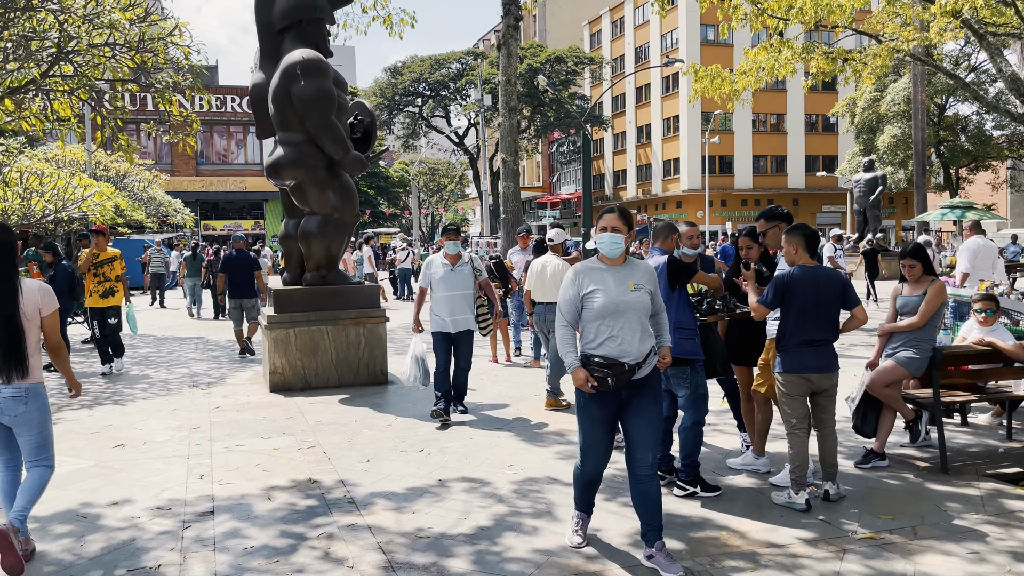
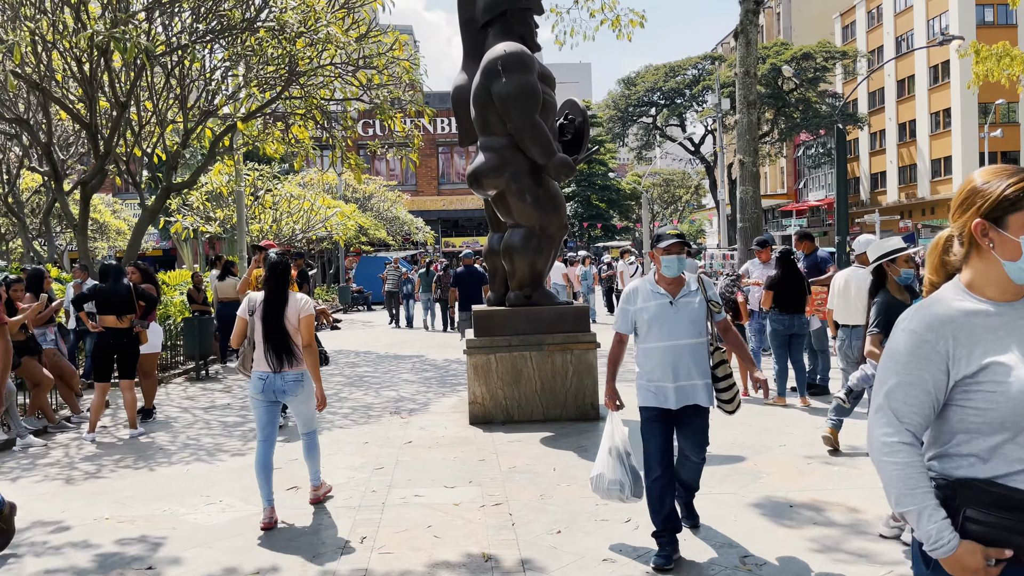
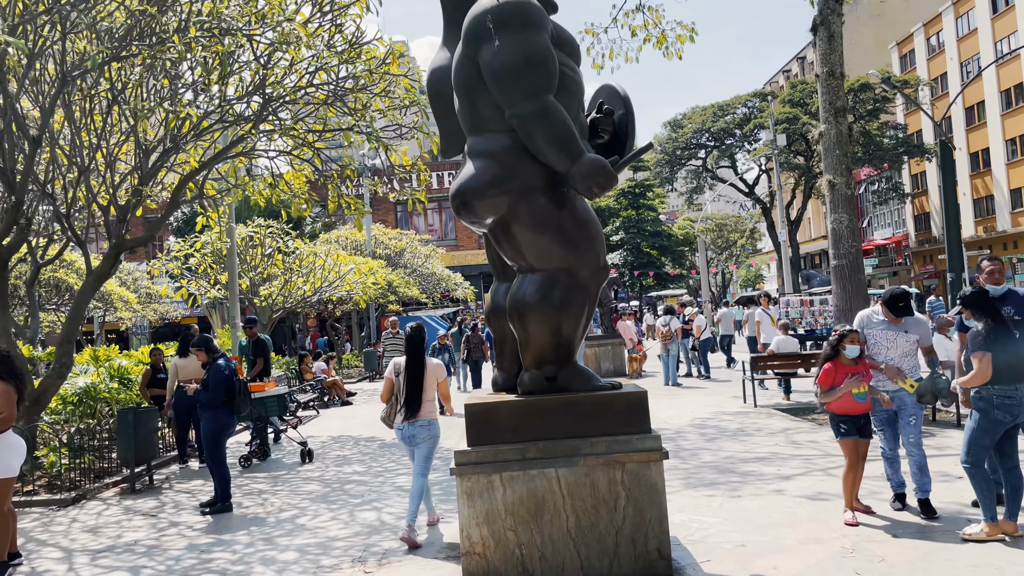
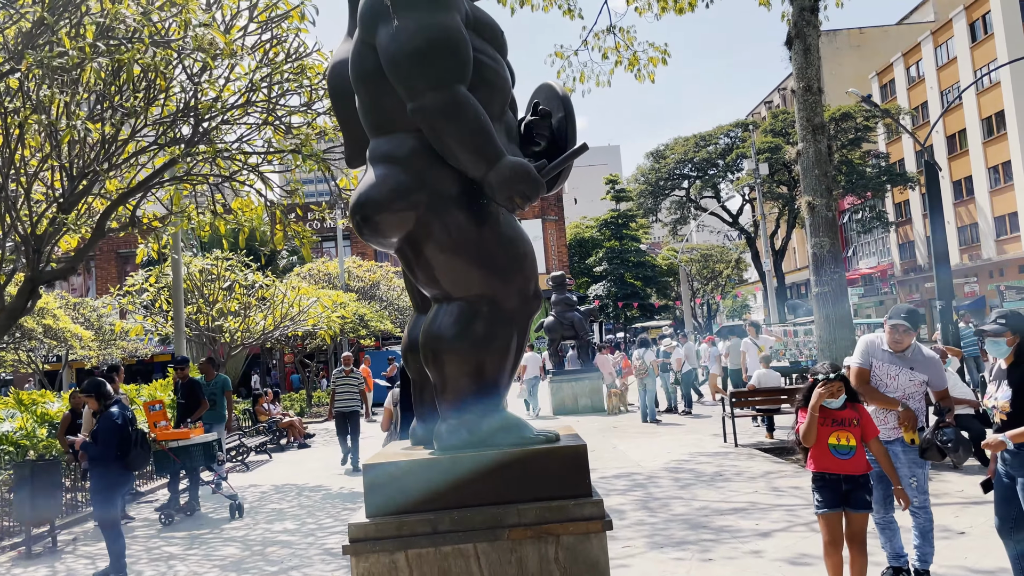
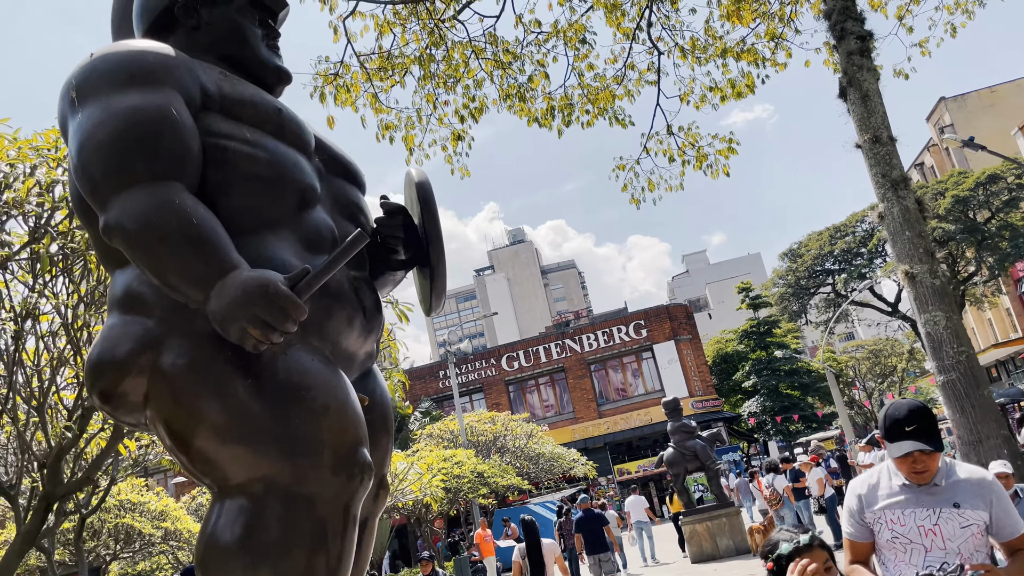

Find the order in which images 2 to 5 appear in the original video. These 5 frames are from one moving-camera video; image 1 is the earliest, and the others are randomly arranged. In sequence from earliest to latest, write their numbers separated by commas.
2, 3, 4, 5
